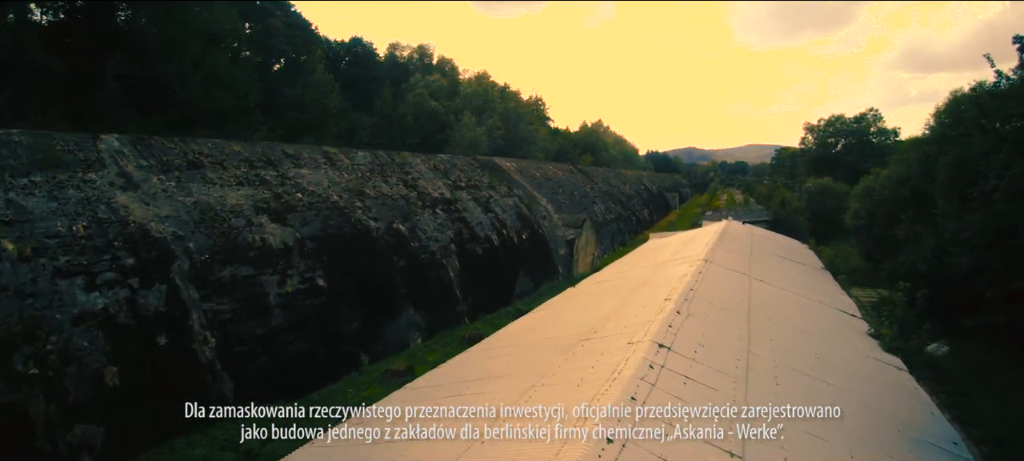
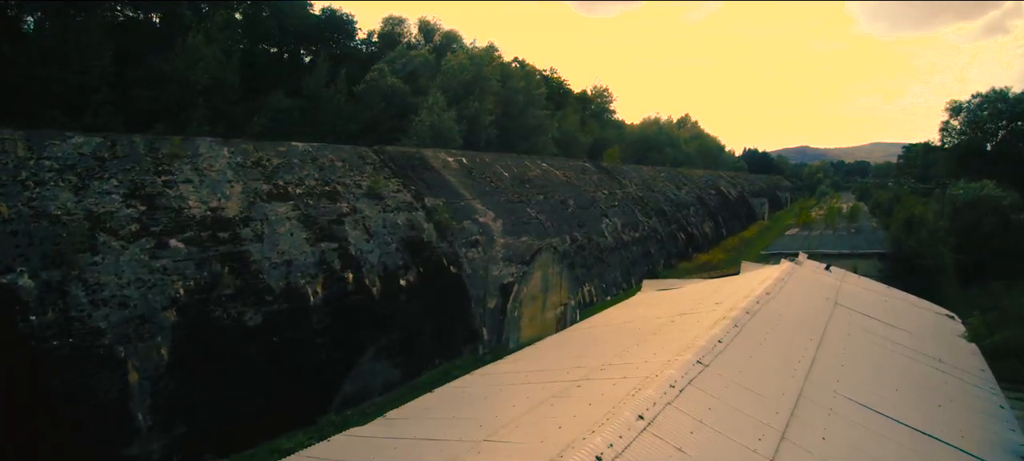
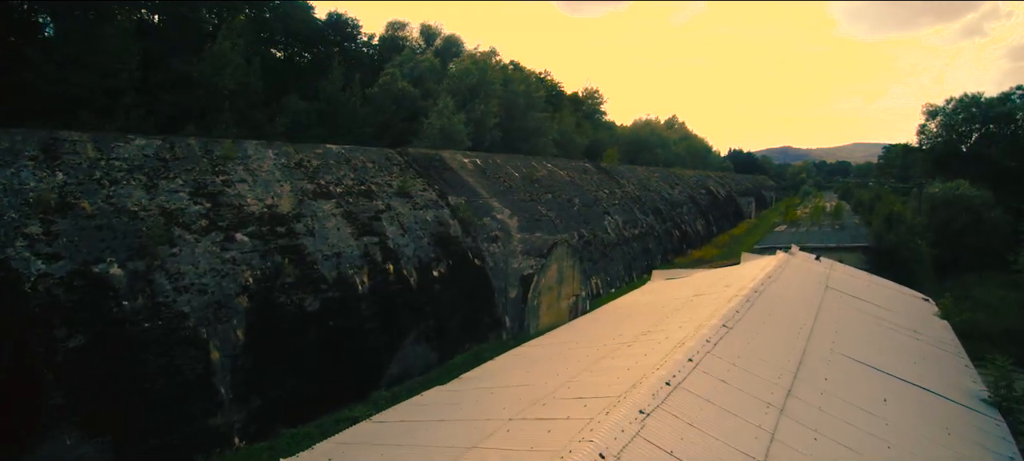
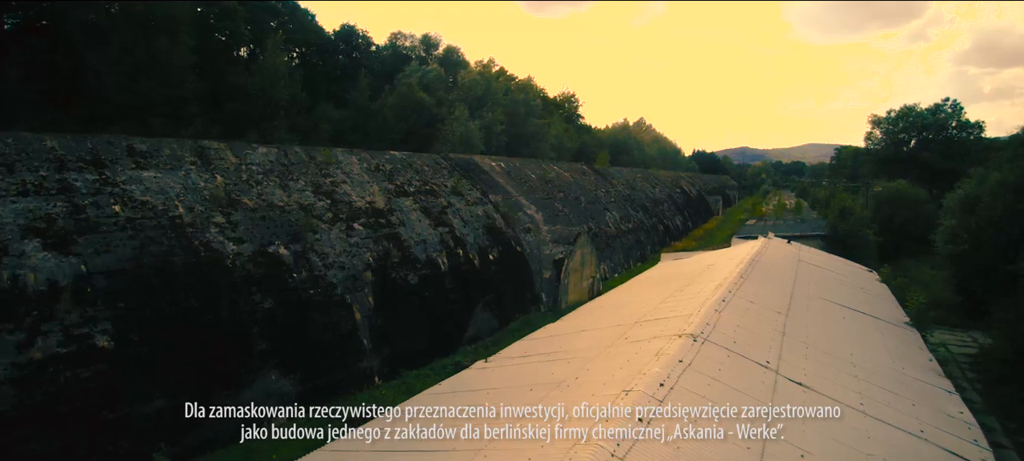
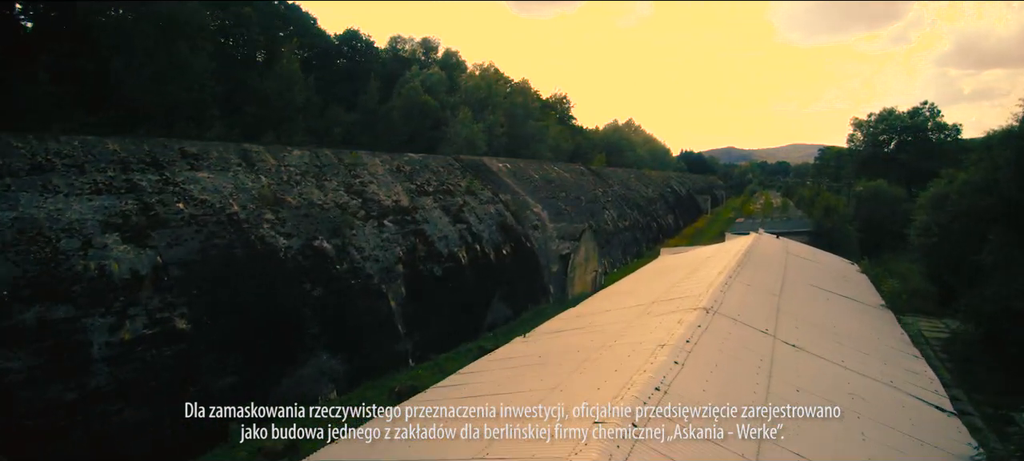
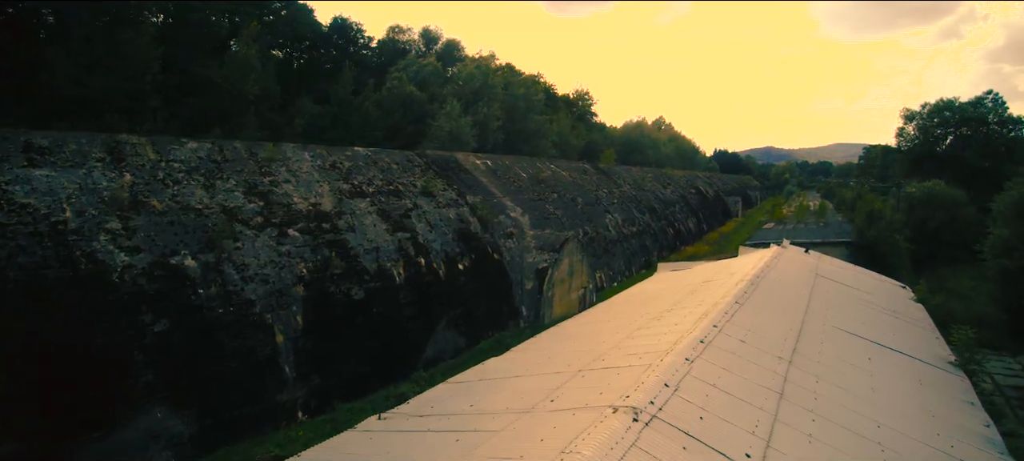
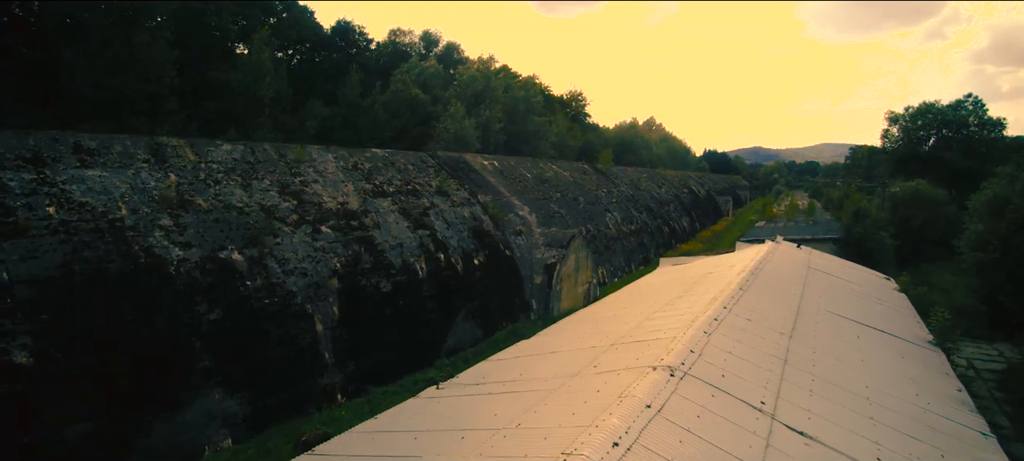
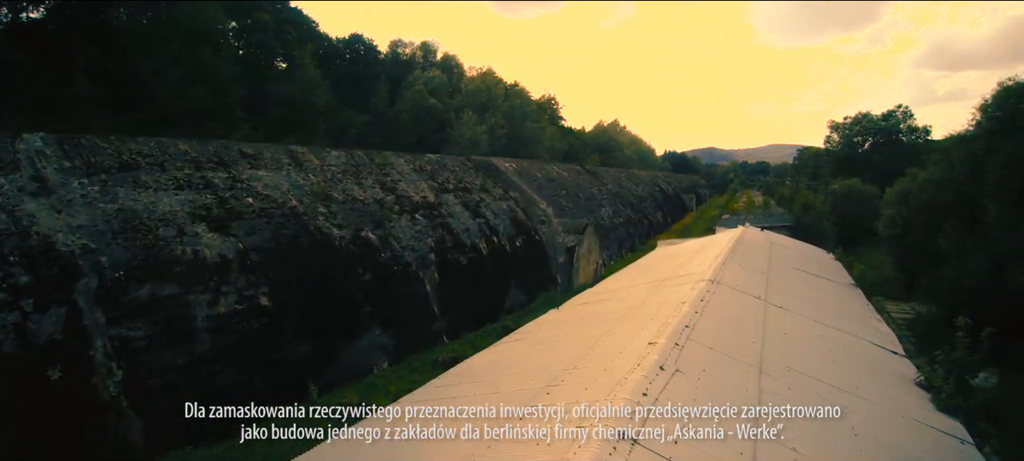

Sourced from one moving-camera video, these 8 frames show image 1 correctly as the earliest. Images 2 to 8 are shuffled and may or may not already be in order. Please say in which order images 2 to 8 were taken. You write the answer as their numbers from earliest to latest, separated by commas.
8, 5, 4, 7, 6, 3, 2
